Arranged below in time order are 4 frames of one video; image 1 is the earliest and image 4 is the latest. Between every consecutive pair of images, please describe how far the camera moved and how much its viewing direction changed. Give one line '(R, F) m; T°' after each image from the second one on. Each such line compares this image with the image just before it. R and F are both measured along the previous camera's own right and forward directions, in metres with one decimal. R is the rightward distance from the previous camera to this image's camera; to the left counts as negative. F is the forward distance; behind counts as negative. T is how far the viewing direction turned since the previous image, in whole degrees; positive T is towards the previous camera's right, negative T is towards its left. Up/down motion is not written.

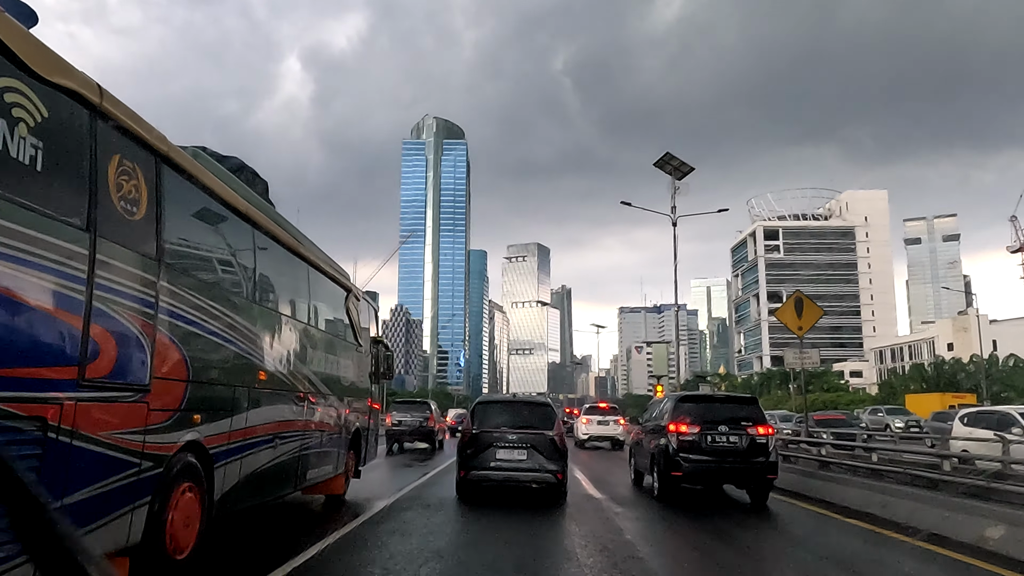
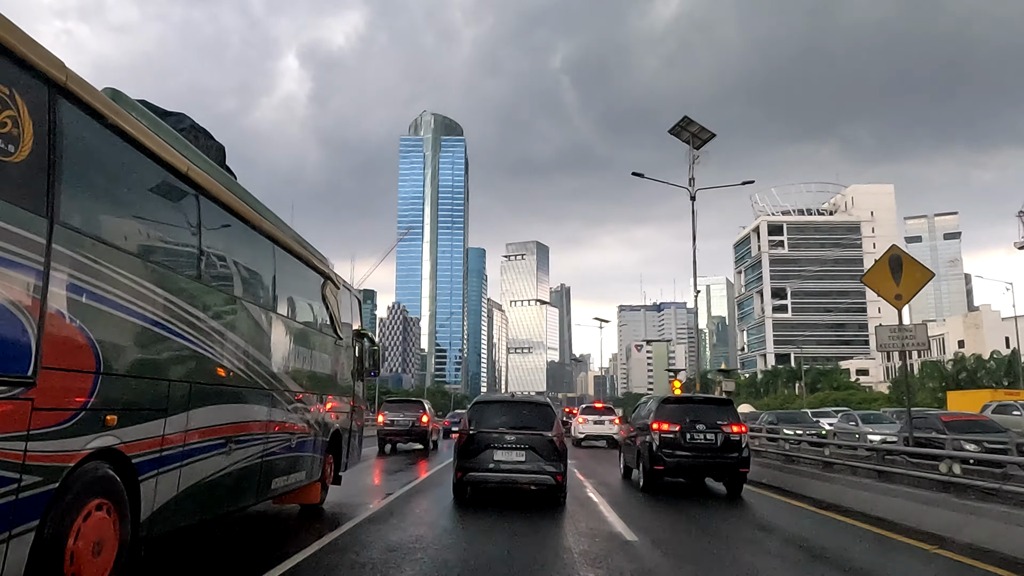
(0.0, +1.1) m; 0°
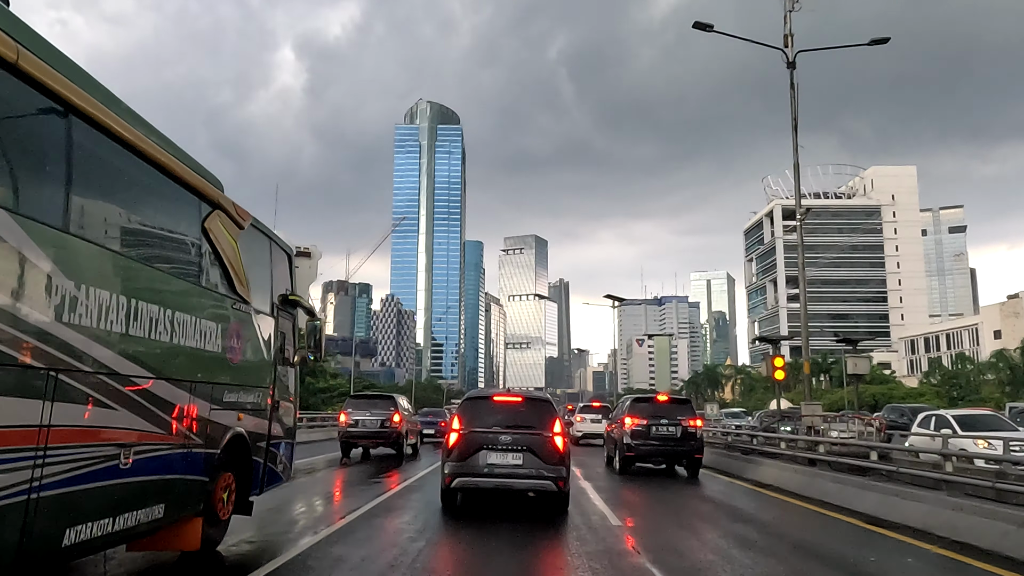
(+0.1, +3.2) m; 0°
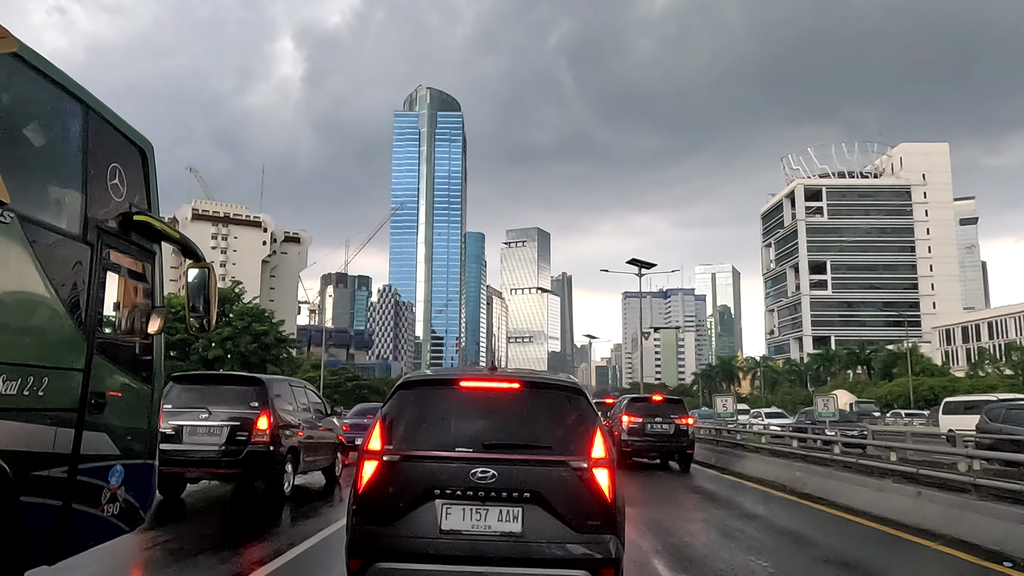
(0.0, +3.3) m; 0°
